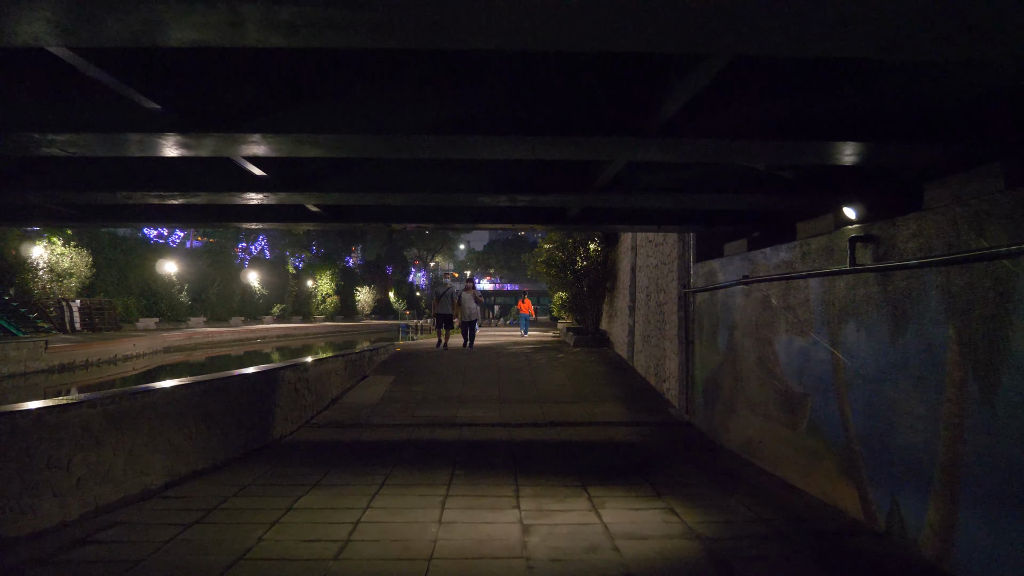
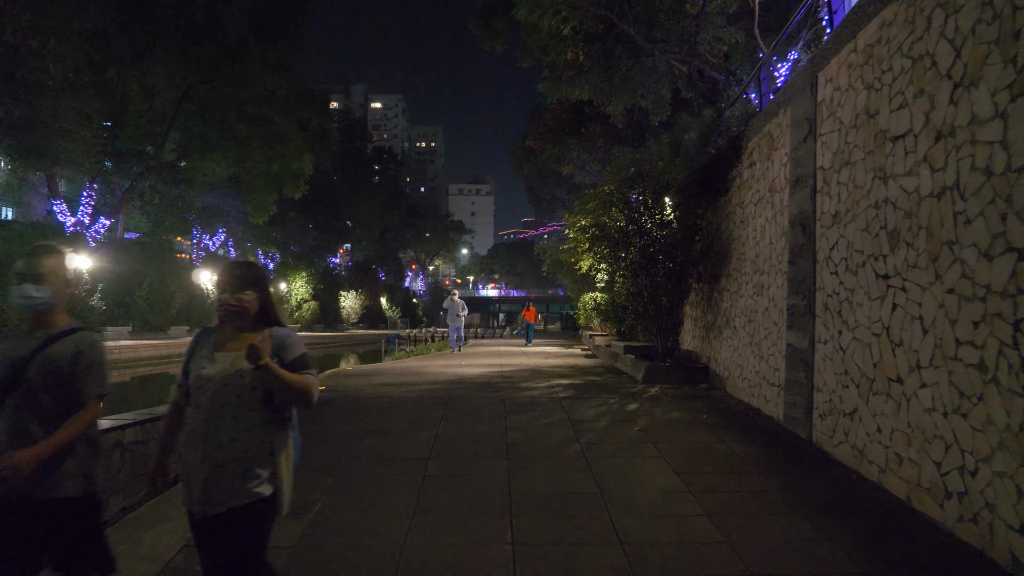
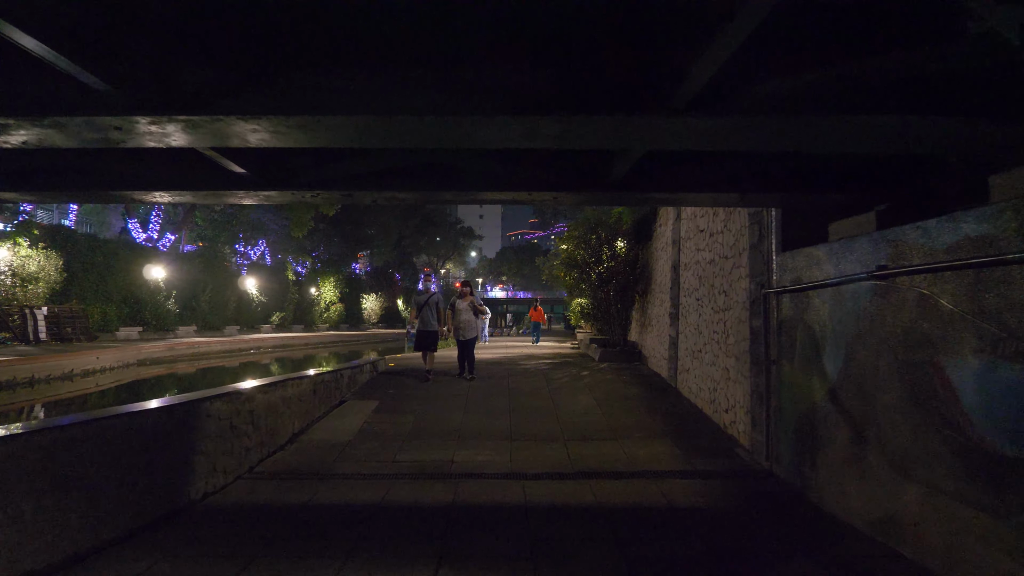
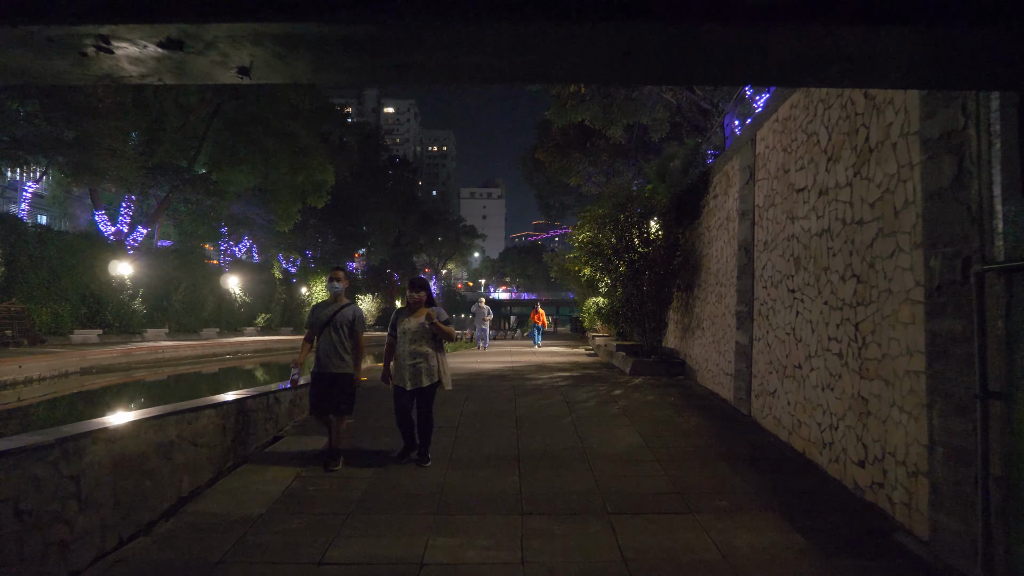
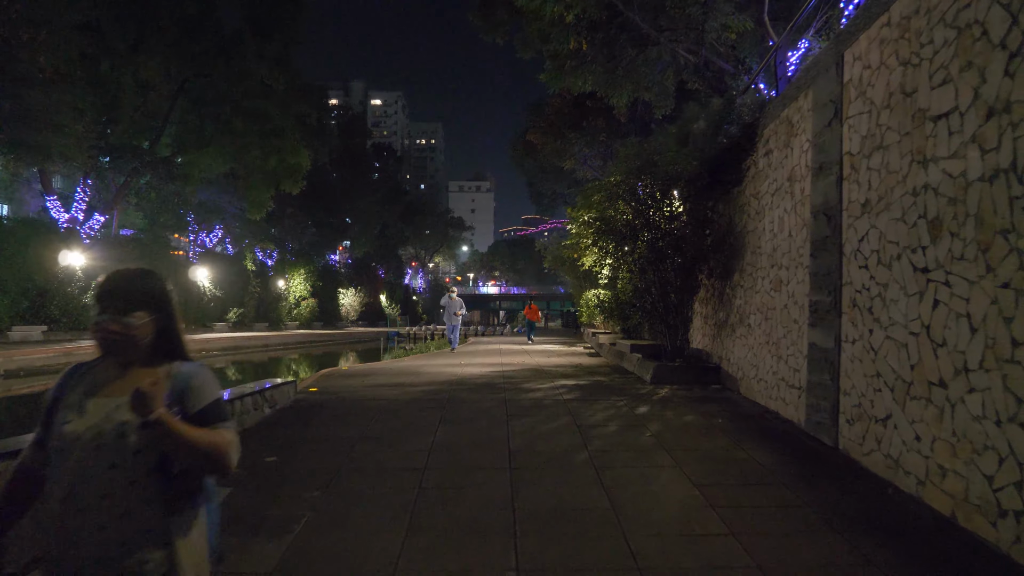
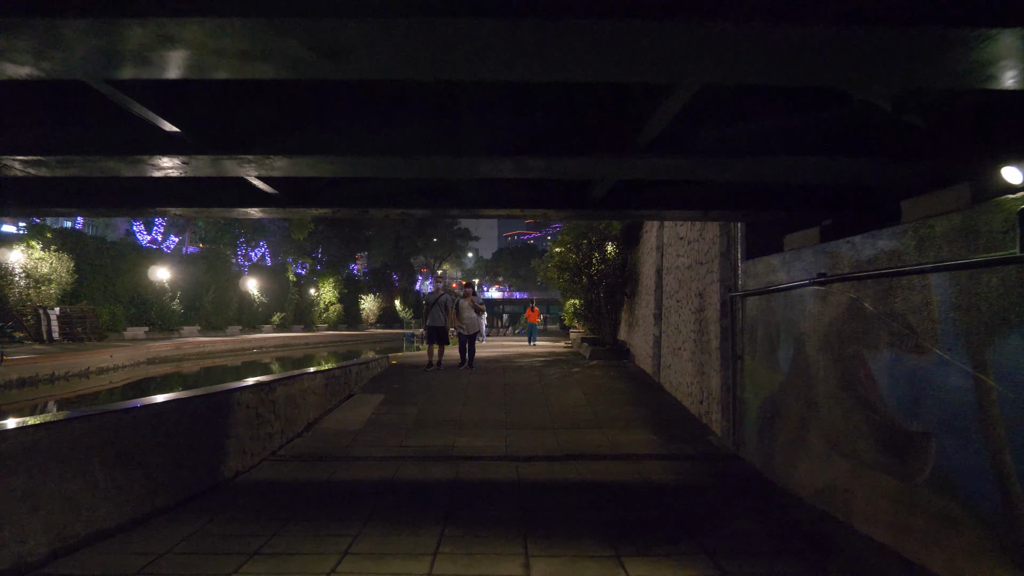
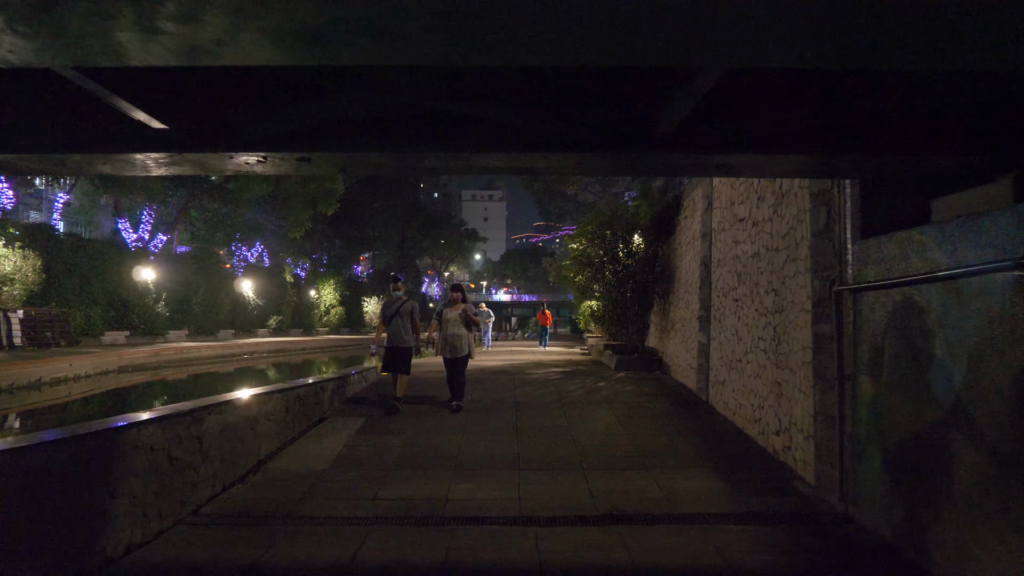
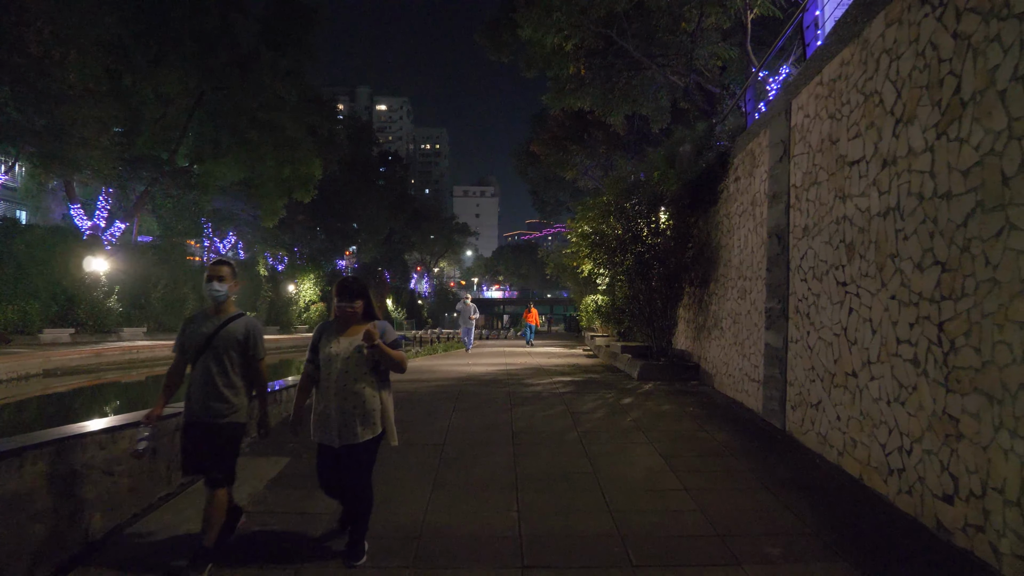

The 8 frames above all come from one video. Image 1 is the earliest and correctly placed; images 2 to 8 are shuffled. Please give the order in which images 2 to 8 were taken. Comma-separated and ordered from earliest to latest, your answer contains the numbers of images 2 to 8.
6, 3, 7, 4, 8, 2, 5
